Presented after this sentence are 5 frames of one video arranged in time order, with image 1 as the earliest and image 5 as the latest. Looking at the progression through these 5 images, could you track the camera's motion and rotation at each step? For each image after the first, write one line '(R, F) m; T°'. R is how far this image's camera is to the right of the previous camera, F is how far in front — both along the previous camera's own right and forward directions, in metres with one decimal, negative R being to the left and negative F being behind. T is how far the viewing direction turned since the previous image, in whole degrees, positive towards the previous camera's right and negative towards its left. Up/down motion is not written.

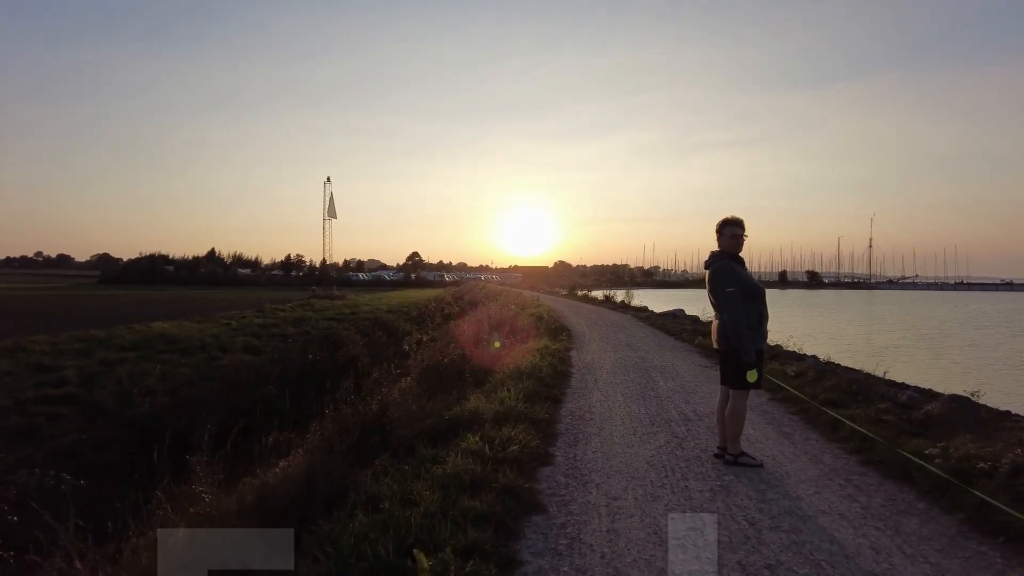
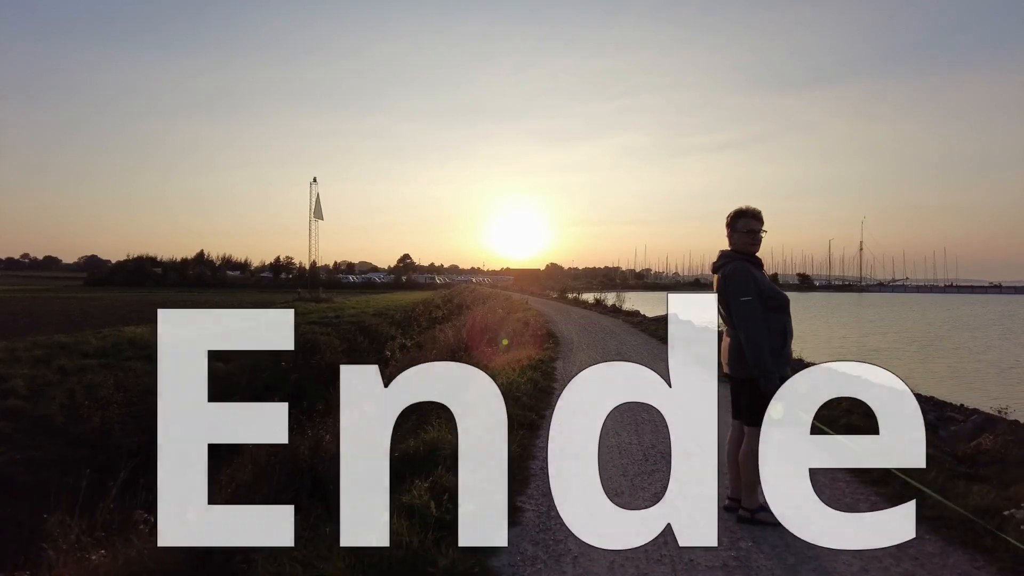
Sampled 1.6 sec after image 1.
(+0.3, +1.4) m; +1°
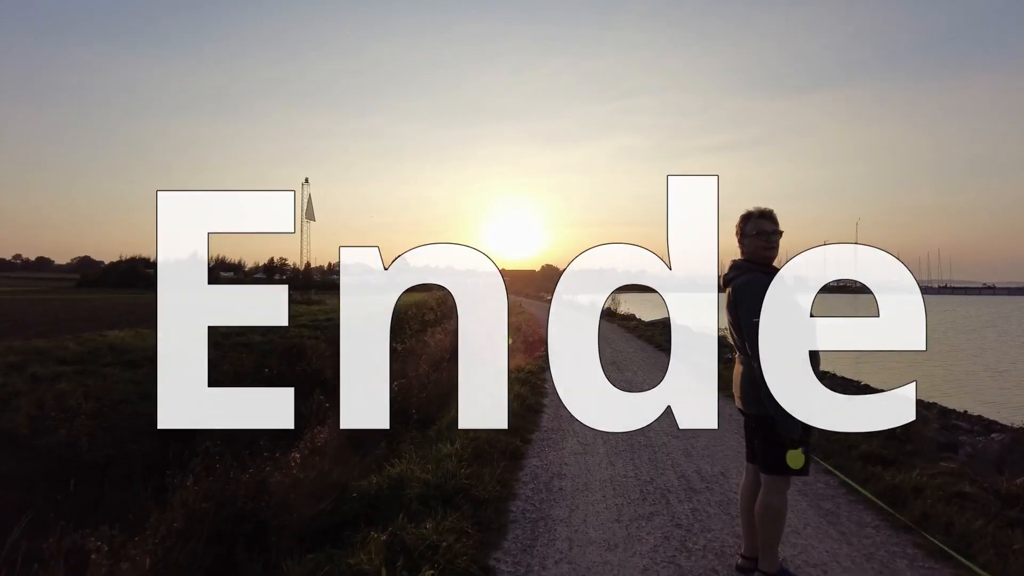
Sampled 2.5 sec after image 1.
(+0.2, +0.8) m; 0°
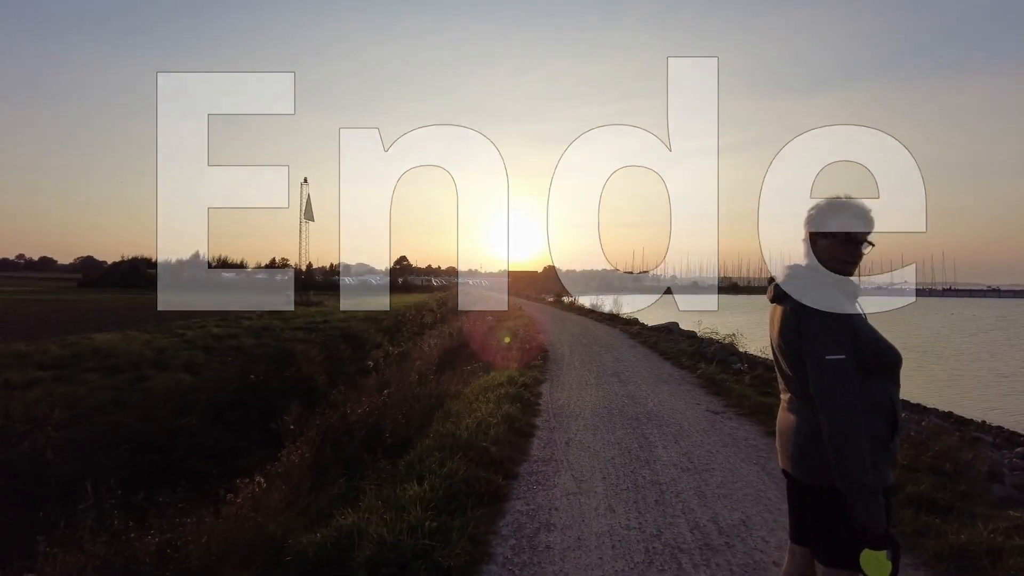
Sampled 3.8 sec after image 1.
(+0.2, +1.1) m; 0°
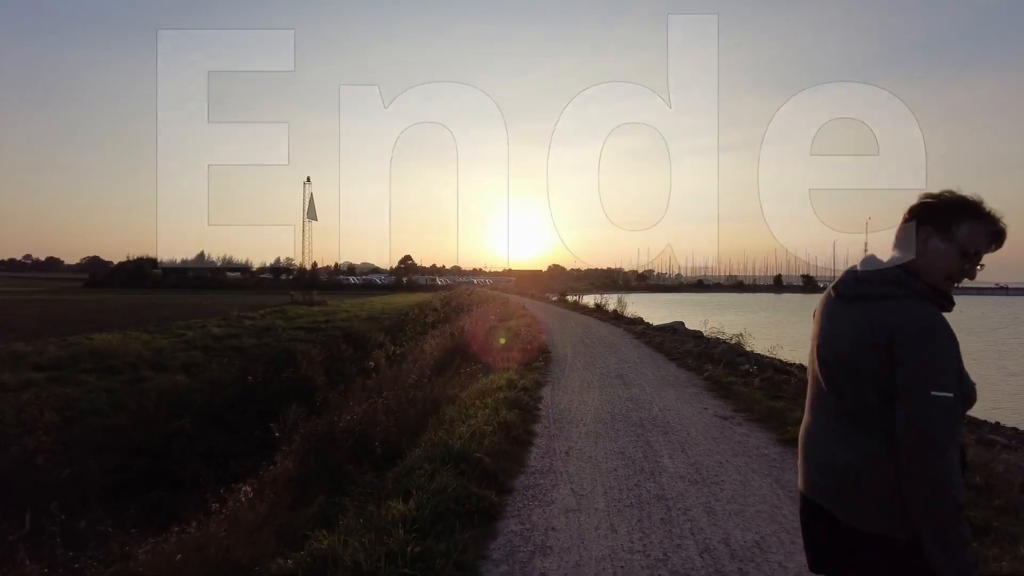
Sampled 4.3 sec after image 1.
(+0.1, +0.5) m; 0°
